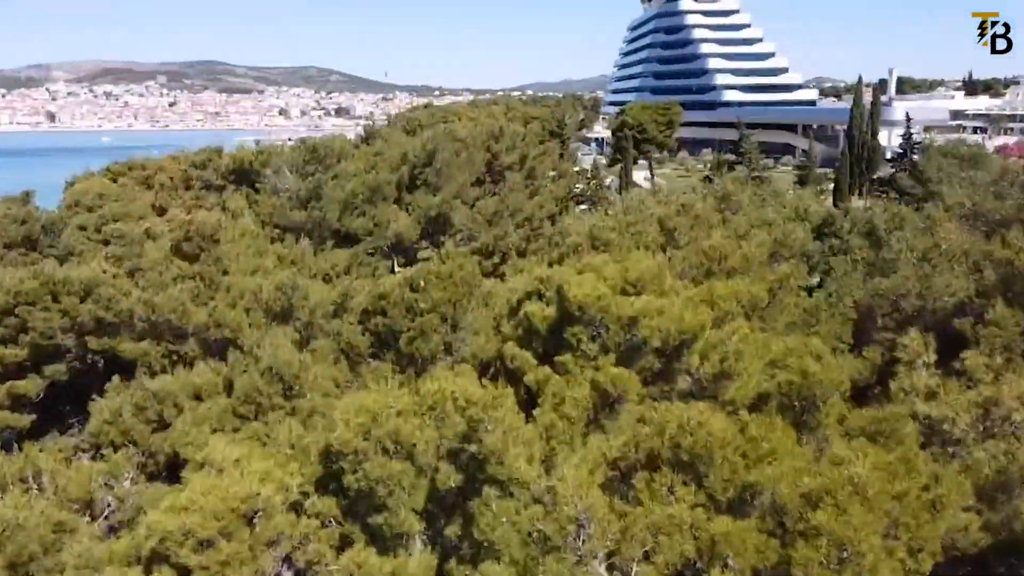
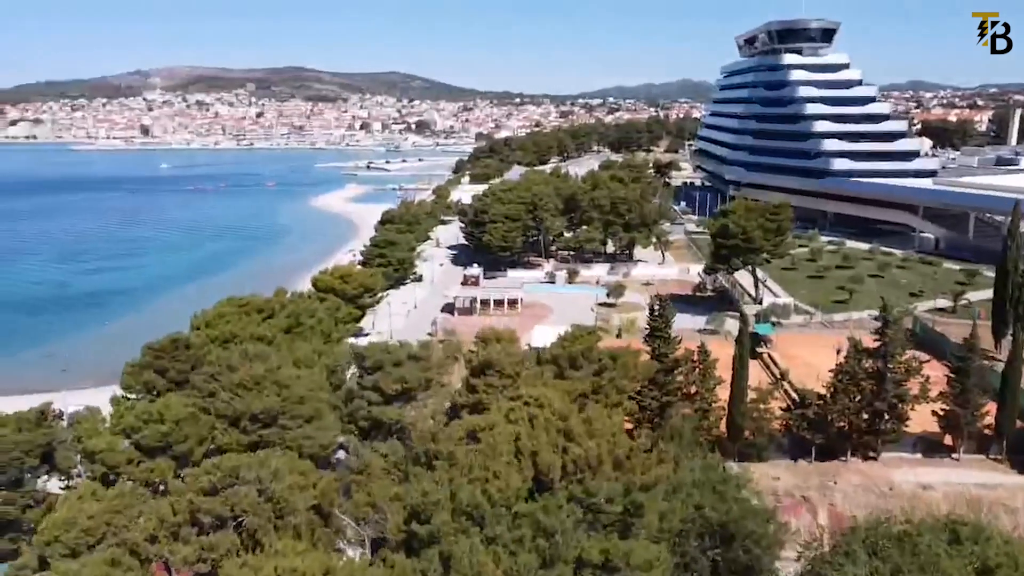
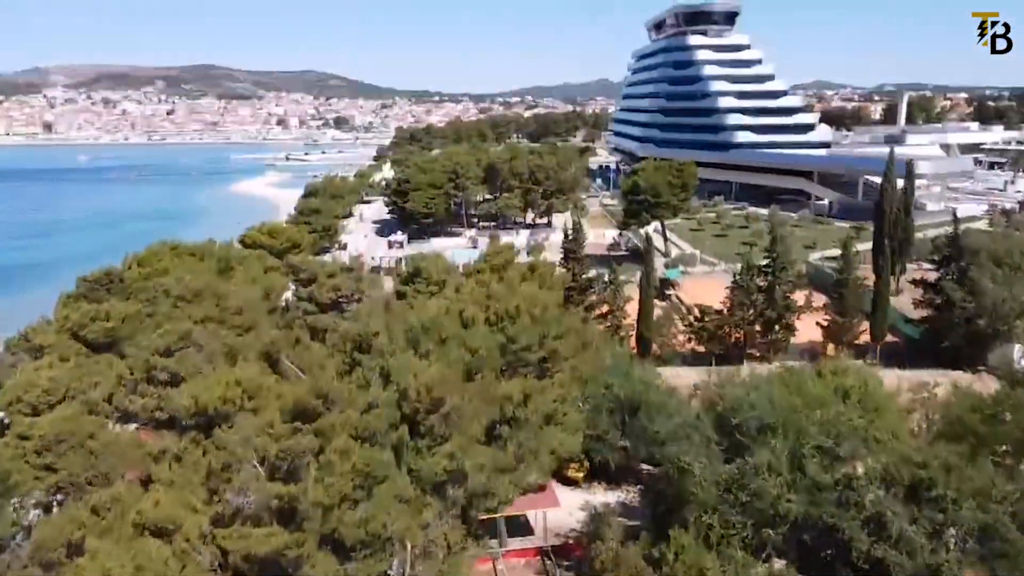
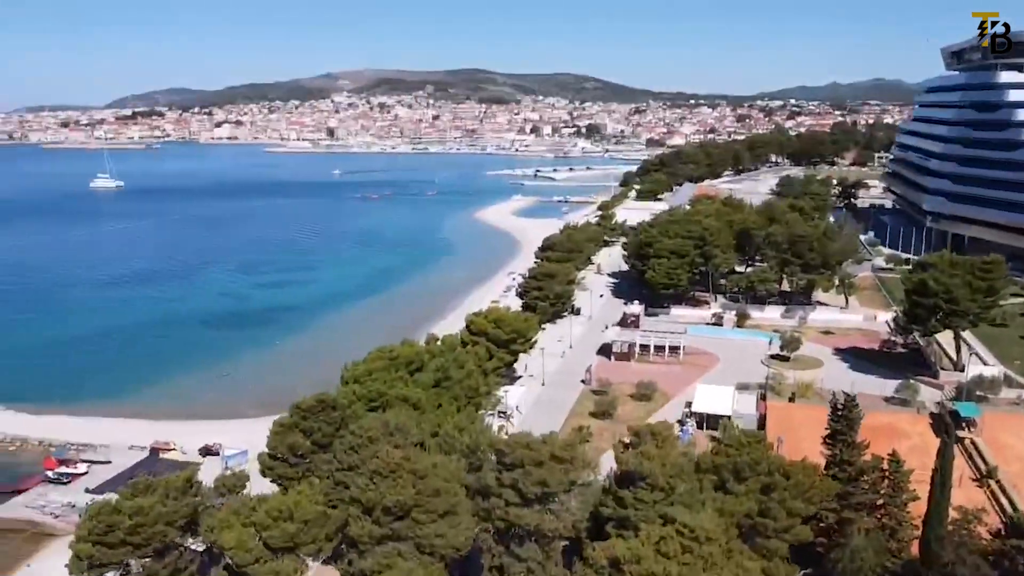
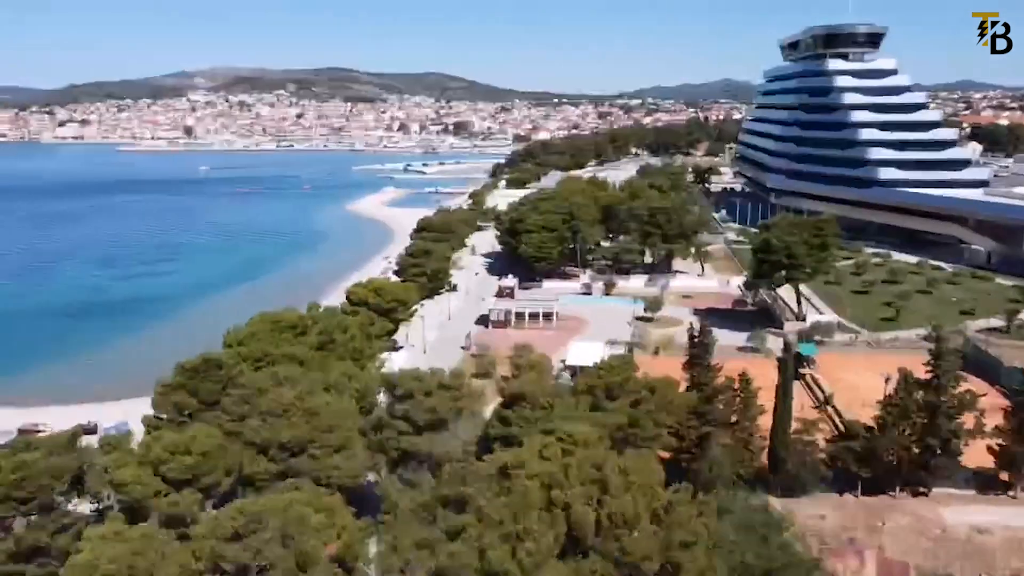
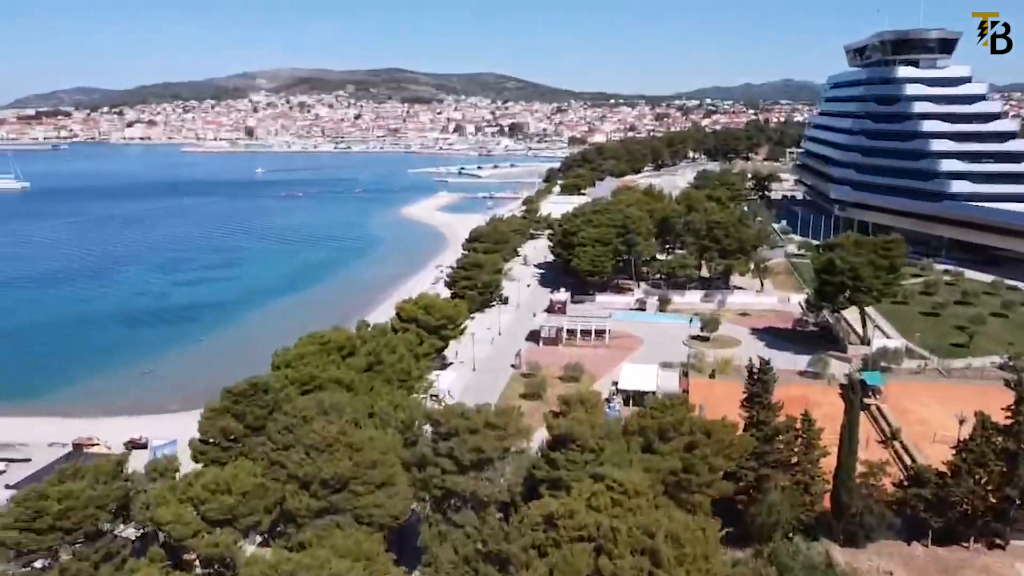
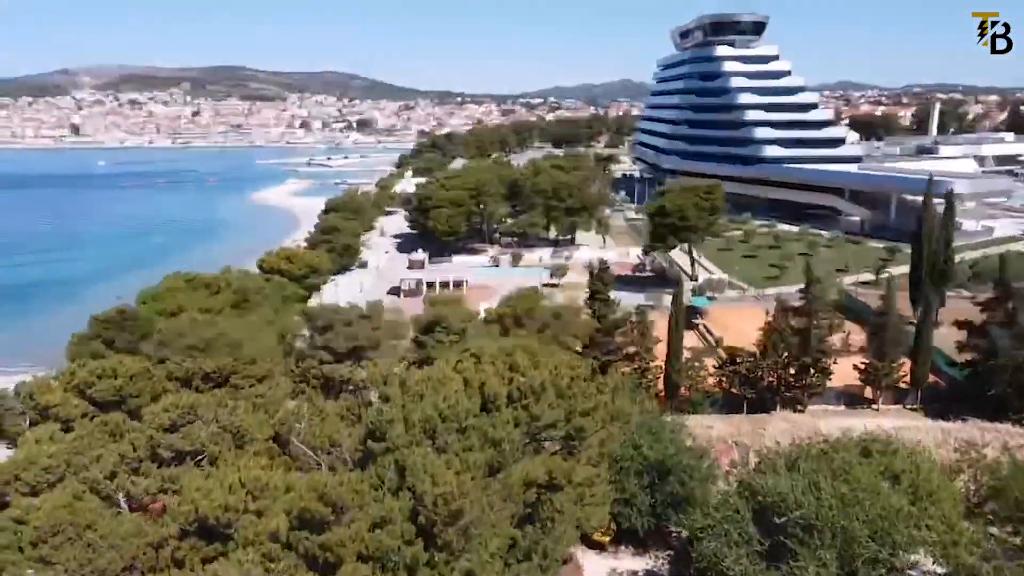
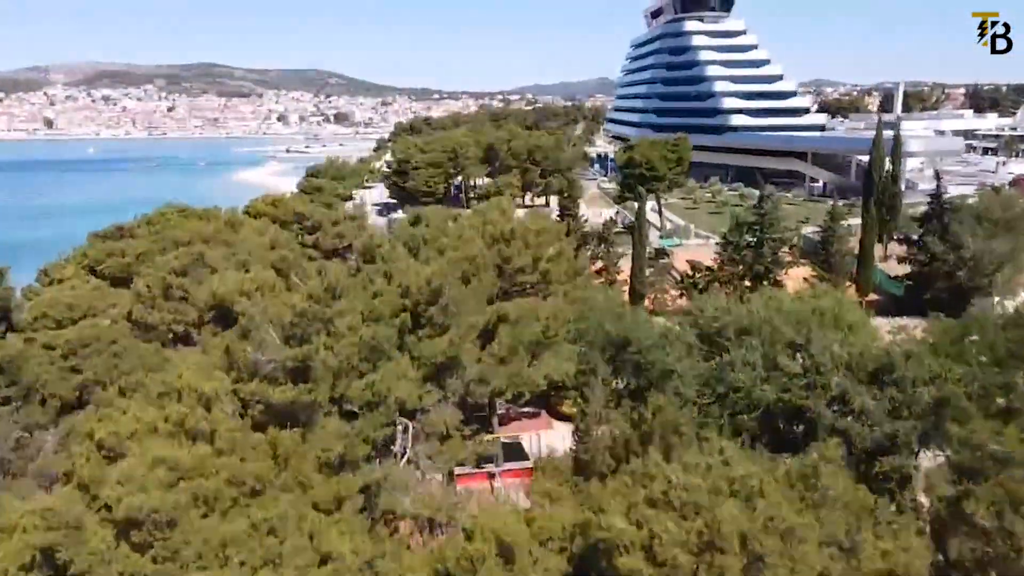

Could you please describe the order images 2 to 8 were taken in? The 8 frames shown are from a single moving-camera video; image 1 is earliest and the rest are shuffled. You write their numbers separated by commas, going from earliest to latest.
8, 3, 7, 2, 5, 6, 4
